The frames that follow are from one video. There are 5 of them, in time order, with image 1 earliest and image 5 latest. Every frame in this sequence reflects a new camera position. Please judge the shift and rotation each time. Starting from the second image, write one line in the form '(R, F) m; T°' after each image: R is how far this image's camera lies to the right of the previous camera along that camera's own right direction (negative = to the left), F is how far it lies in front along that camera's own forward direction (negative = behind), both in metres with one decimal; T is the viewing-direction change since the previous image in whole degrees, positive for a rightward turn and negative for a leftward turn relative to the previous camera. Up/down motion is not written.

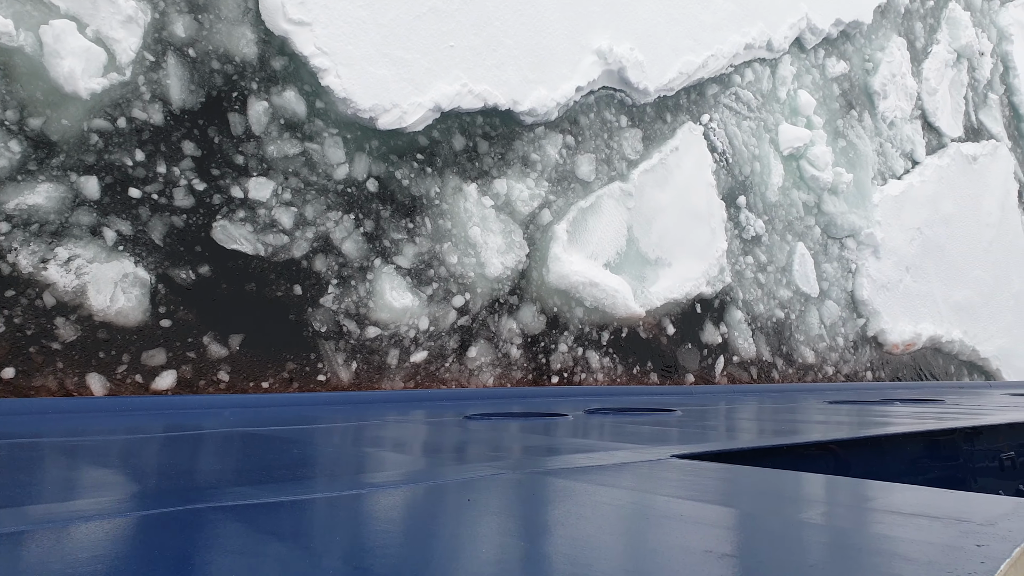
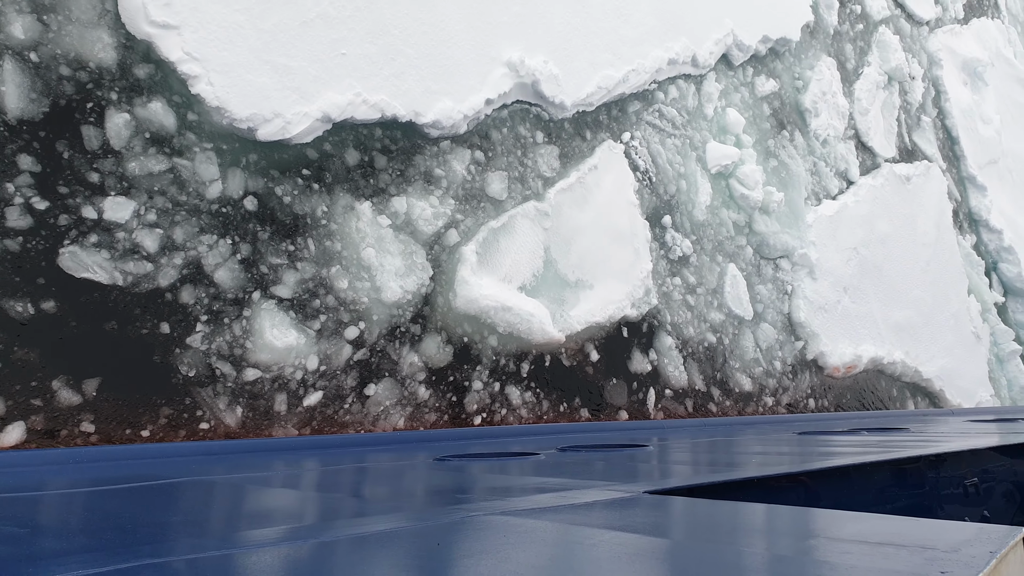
(+0.2, +0.3) m; +3°
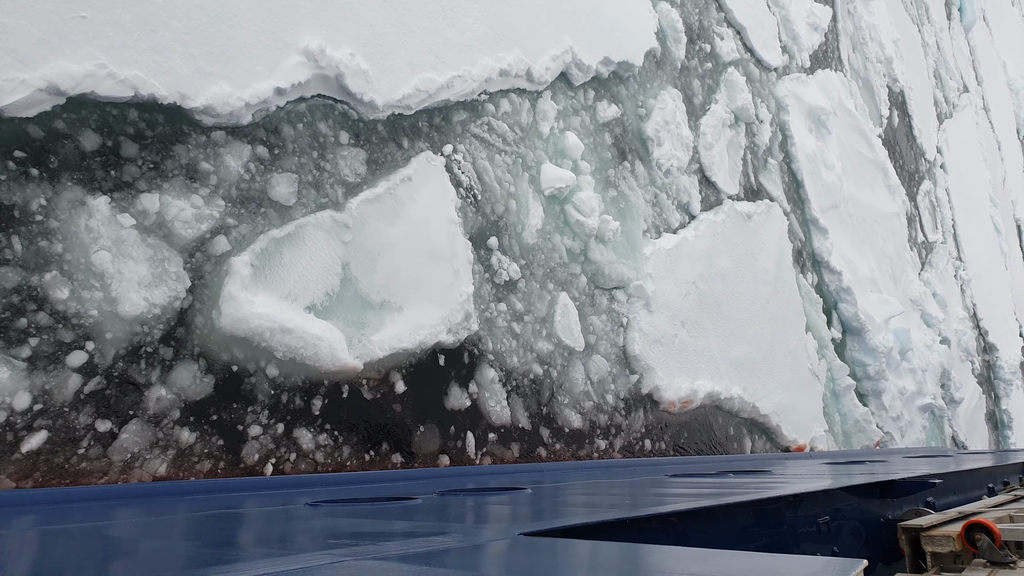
(+0.4, +0.4) m; +9°
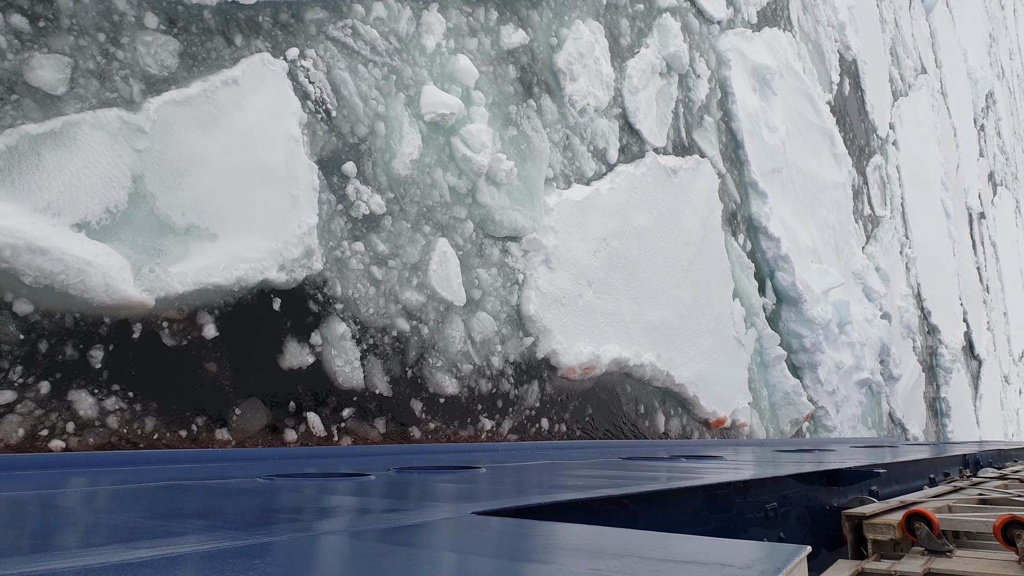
(+0.4, +0.5) m; +3°
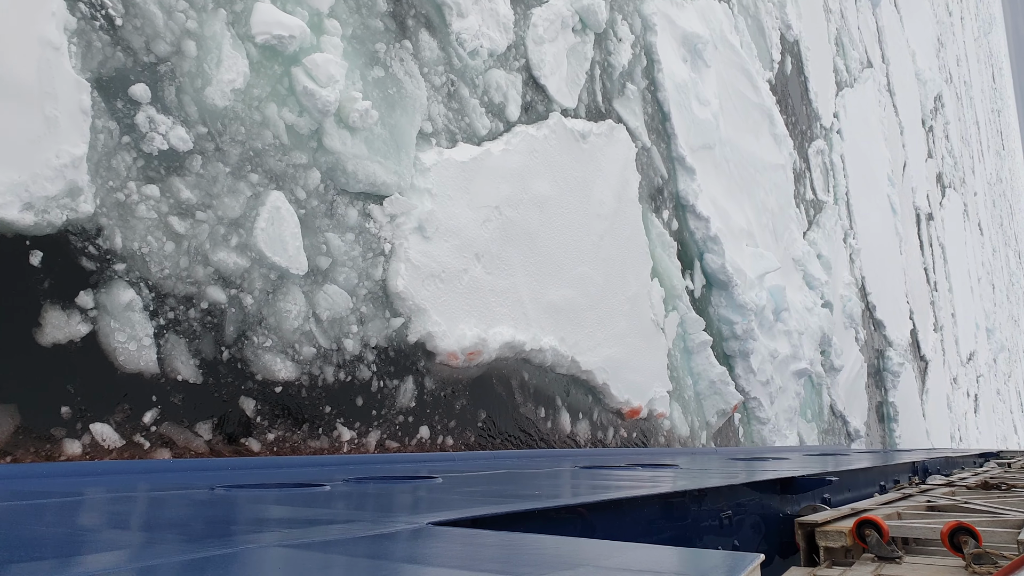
(+0.4, +0.6) m; +3°
